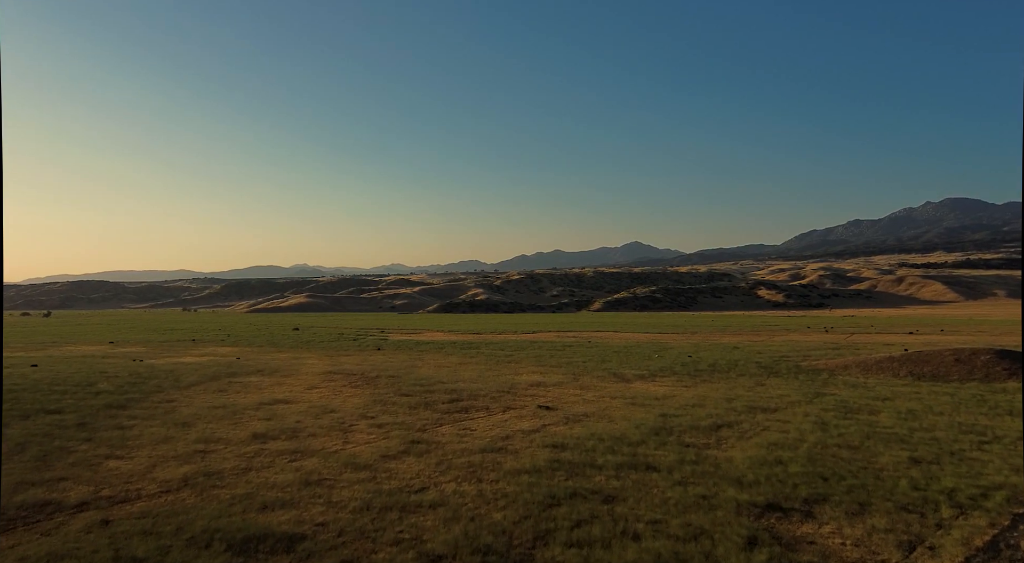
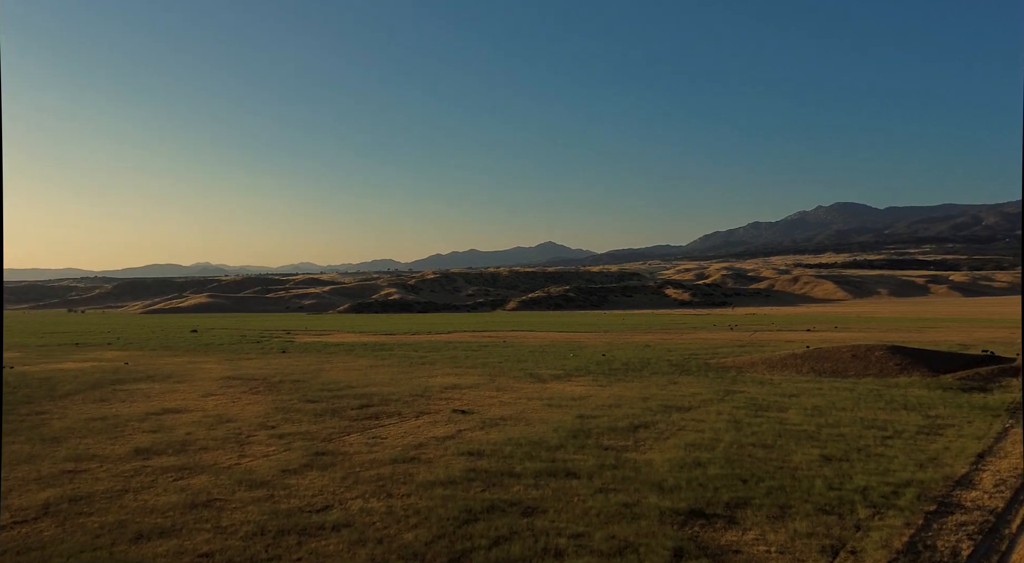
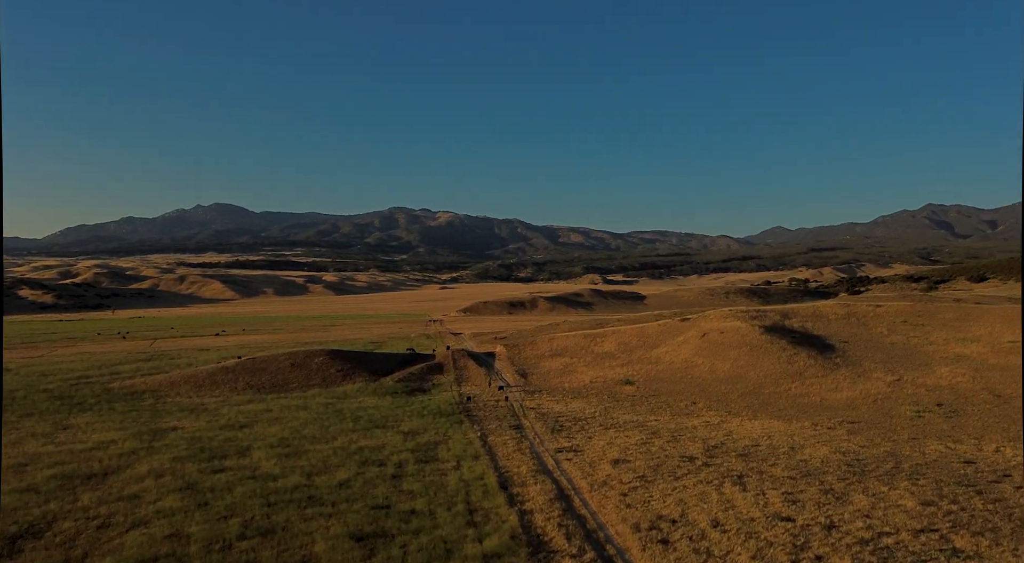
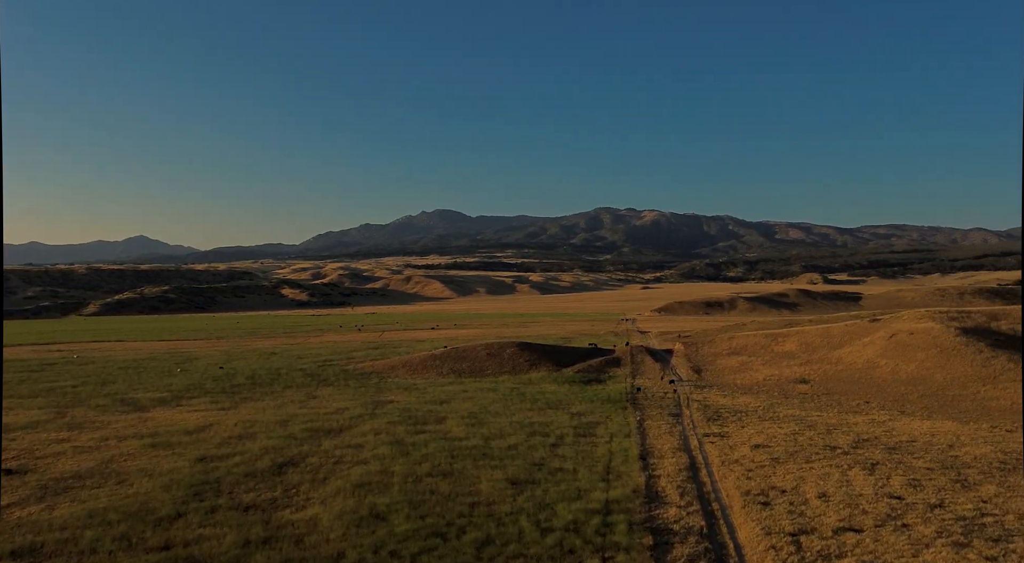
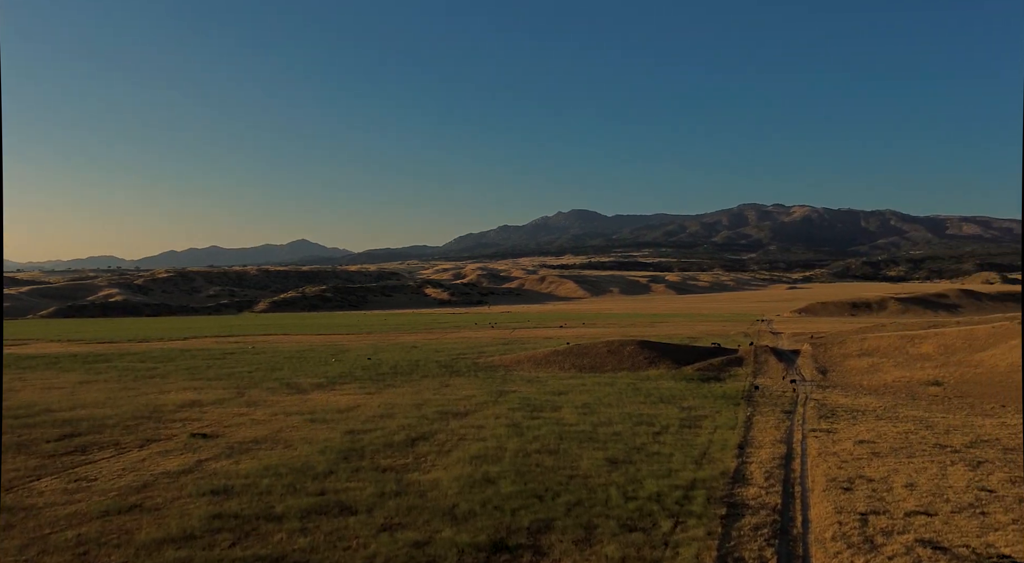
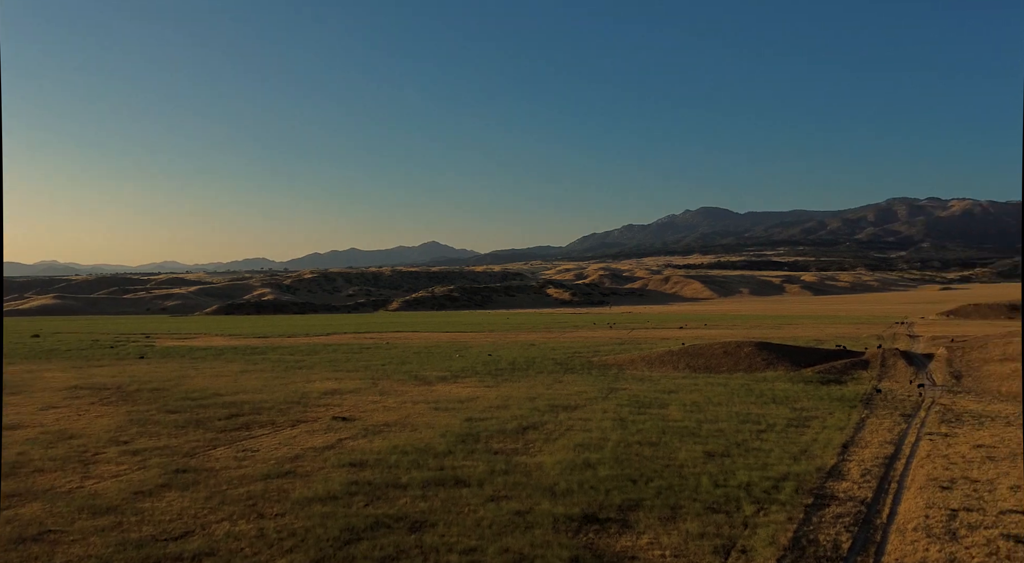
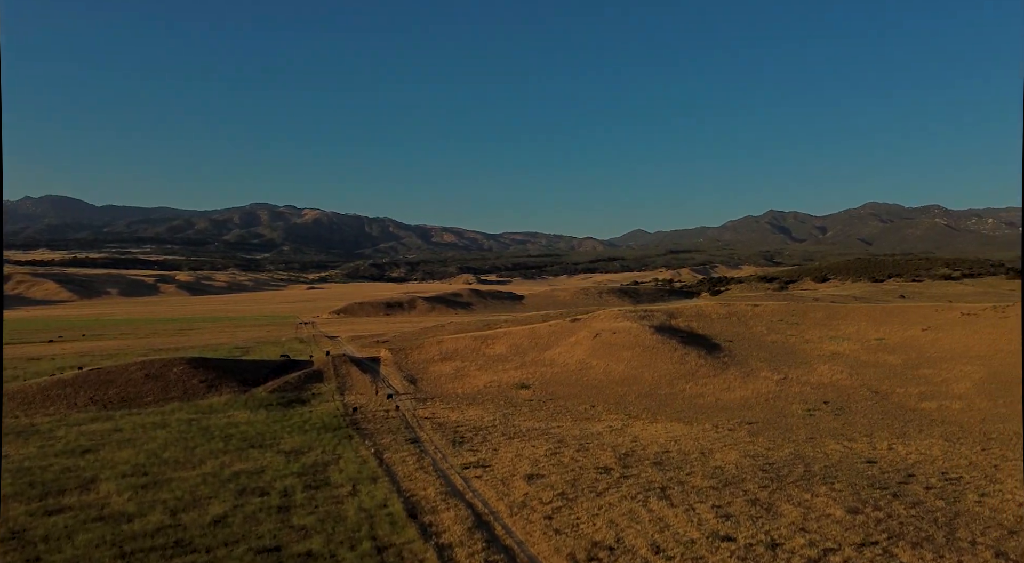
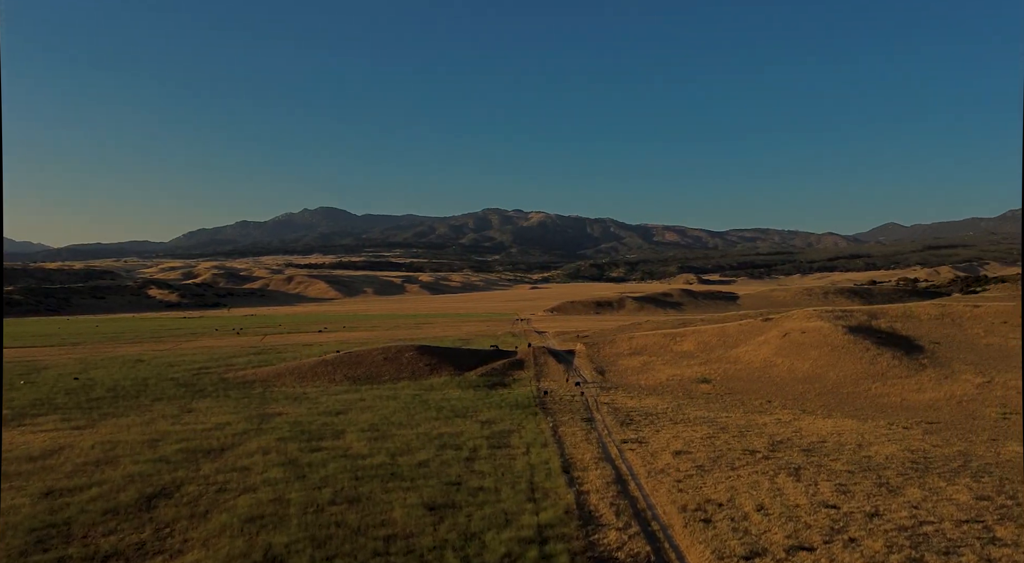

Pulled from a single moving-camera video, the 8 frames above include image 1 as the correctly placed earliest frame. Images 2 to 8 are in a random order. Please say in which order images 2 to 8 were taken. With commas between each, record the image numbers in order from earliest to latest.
2, 6, 5, 4, 8, 3, 7
